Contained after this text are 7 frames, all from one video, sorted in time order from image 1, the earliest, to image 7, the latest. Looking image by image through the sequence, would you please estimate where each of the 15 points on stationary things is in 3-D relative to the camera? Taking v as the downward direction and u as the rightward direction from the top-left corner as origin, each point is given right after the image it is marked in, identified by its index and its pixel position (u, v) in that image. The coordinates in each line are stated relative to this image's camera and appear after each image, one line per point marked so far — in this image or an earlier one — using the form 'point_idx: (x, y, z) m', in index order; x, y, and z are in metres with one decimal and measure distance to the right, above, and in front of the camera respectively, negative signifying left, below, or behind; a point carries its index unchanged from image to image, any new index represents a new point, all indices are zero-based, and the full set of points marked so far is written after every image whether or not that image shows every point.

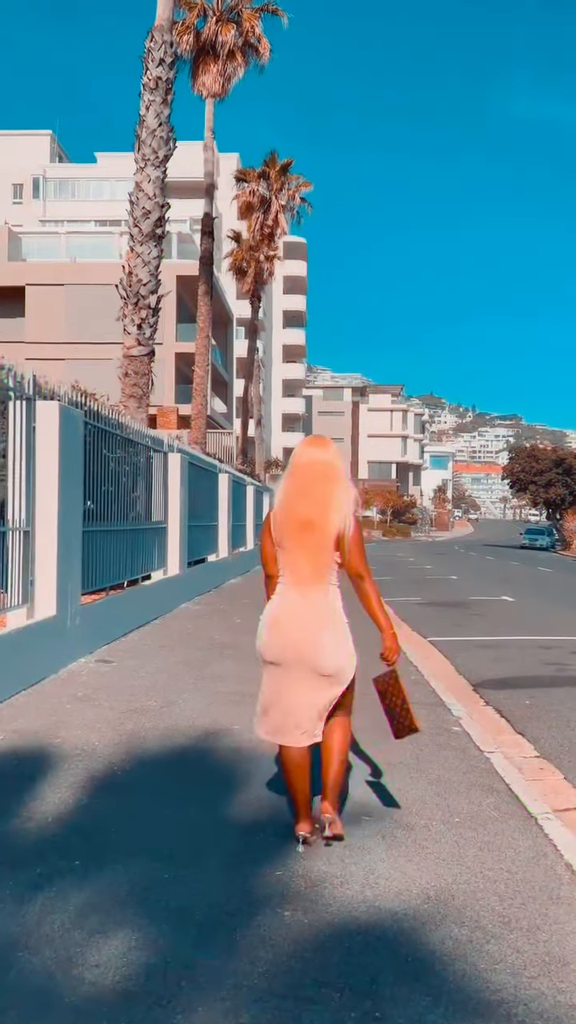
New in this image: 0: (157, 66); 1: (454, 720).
0: (-2.1, +7.2, +16.3) m
1: (+1.2, -1.5, +7.1) m
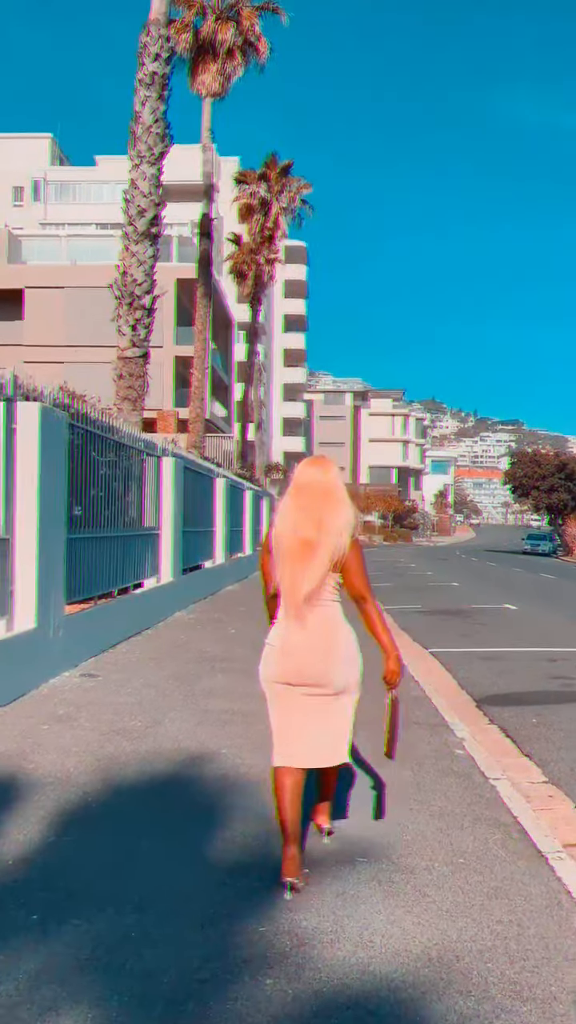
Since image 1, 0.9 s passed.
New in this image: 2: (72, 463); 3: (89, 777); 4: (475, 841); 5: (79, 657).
0: (-2.1, +7.1, +15.9) m
1: (+1.1, -1.5, +6.7) m
2: (-2.2, +0.5, +10.1) m
3: (-1.0, -1.4, +5.3) m
4: (+0.8, -1.5, +4.6) m
5: (-1.9, -1.3, +9.0) m
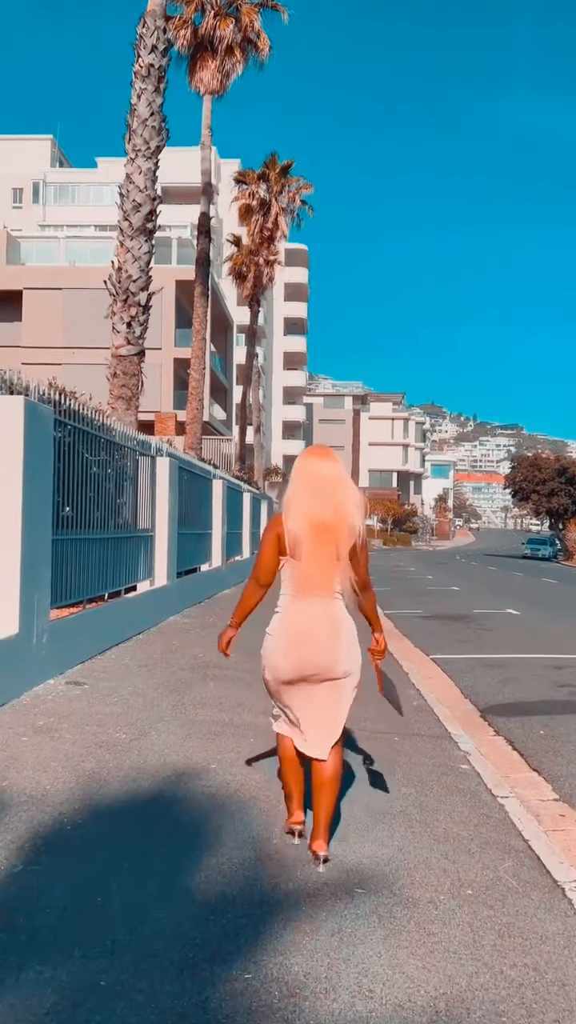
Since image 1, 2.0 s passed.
0: (-2.1, +7.1, +15.6) m
1: (+1.1, -1.5, +6.3) m
2: (-2.2, +0.5, +9.7) m
3: (-1.1, -1.4, +4.9) m
4: (+0.8, -1.5, +4.2) m
5: (-1.9, -1.3, +8.7) m
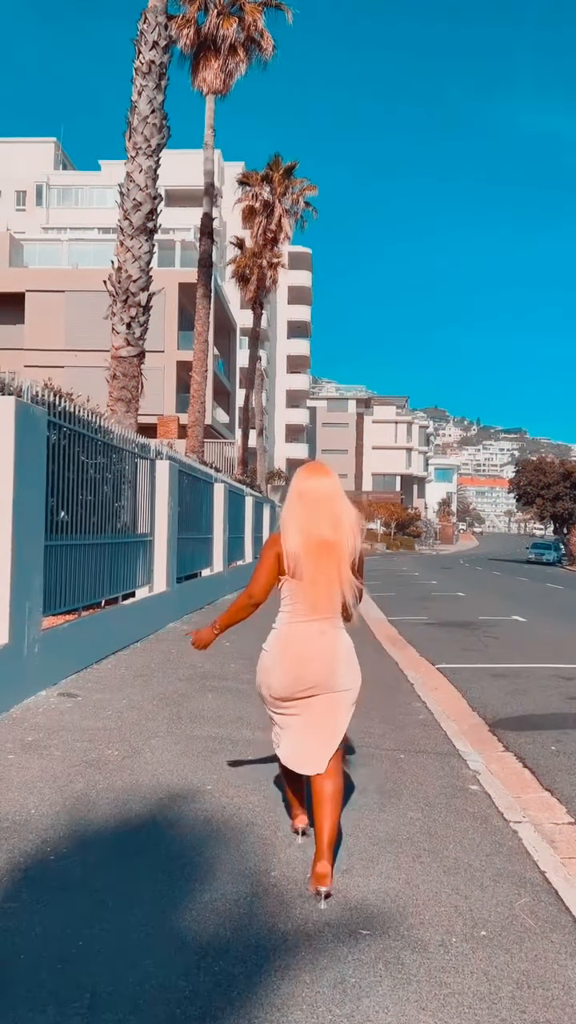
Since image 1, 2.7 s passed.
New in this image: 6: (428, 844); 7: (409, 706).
0: (-2.1, +7.0, +15.3) m
1: (+1.1, -1.6, +6.0) m
2: (-2.2, +0.4, +9.4) m
3: (-1.1, -1.4, +4.6) m
4: (+0.8, -1.5, +3.9) m
5: (-1.9, -1.3, +8.4) m
6: (+0.6, -1.5, +4.6) m
7: (+1.0, -1.6, +8.3) m
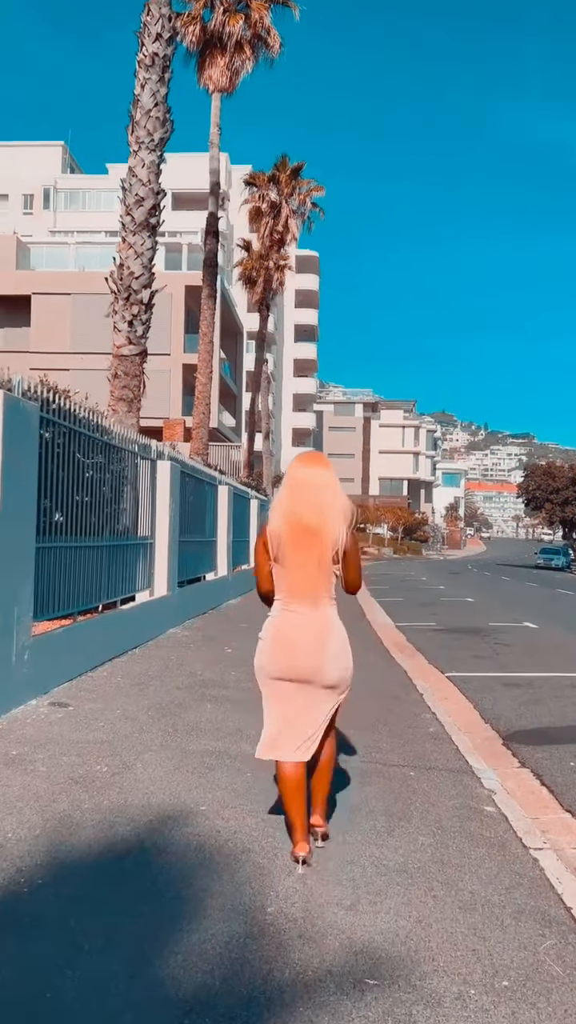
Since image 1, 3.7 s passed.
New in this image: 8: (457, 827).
0: (-2.0, +7.0, +15.0) m
1: (+1.1, -1.6, +5.6) m
2: (-2.1, +0.4, +9.1) m
3: (-1.1, -1.4, +4.2) m
4: (+0.8, -1.5, +3.5) m
5: (-1.9, -1.3, +8.0) m
6: (+0.6, -1.5, +4.2) m
7: (+1.0, -1.6, +7.9) m
8: (+0.8, -1.5, +4.9) m
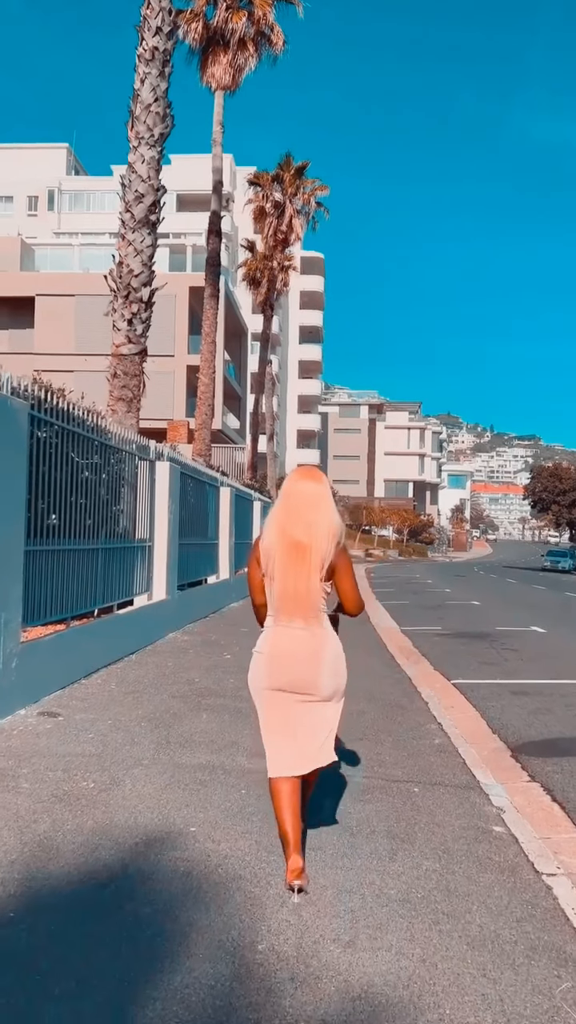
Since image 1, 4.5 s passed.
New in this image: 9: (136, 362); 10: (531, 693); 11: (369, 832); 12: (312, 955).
0: (-2.0, +6.9, +14.7) m
1: (+1.1, -1.6, +5.3) m
2: (-2.1, +0.4, +8.8) m
3: (-1.1, -1.4, +3.9) m
4: (+0.8, -1.5, +3.2) m
5: (-1.9, -1.4, +7.7) m
6: (+0.6, -1.5, +3.9) m
7: (+1.0, -1.6, +7.6) m
8: (+0.8, -1.5, +4.6) m
9: (-2.3, +2.2, +15.1) m
10: (+2.3, -1.7, +9.6) m
11: (+0.4, -1.5, +4.8) m
12: (+0.1, -1.5, +3.3) m
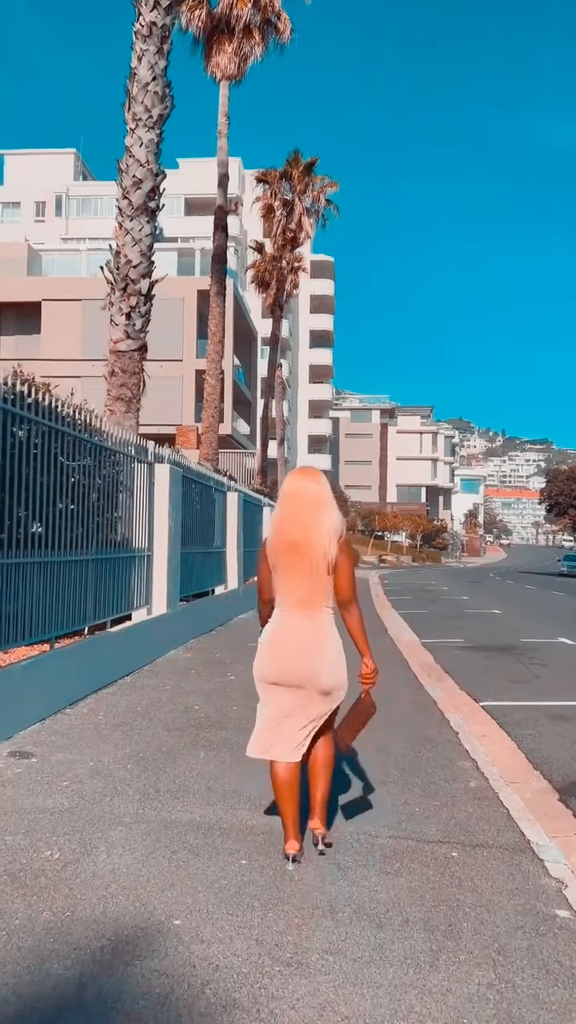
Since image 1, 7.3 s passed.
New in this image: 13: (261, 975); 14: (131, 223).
0: (-1.9, +6.8, +13.8) m
1: (+1.1, -1.6, +4.3) m
2: (-2.1, +0.4, +7.8) m
3: (-1.1, -1.4, +2.9) m
4: (+0.8, -1.5, +2.2) m
5: (-1.8, -1.4, +6.7) m
6: (+0.6, -1.5, +2.8) m
7: (+1.1, -1.6, +6.5) m
8: (+0.8, -1.5, +3.6) m
9: (-2.1, +2.1, +14.1) m
10: (+2.4, -1.7, +8.5) m
11: (+0.4, -1.5, +3.8) m
12: (+0.1, -1.5, +2.3) m
13: (-0.1, -1.5, +3.2) m
14: (-2.2, +4.0, +13.9) m
